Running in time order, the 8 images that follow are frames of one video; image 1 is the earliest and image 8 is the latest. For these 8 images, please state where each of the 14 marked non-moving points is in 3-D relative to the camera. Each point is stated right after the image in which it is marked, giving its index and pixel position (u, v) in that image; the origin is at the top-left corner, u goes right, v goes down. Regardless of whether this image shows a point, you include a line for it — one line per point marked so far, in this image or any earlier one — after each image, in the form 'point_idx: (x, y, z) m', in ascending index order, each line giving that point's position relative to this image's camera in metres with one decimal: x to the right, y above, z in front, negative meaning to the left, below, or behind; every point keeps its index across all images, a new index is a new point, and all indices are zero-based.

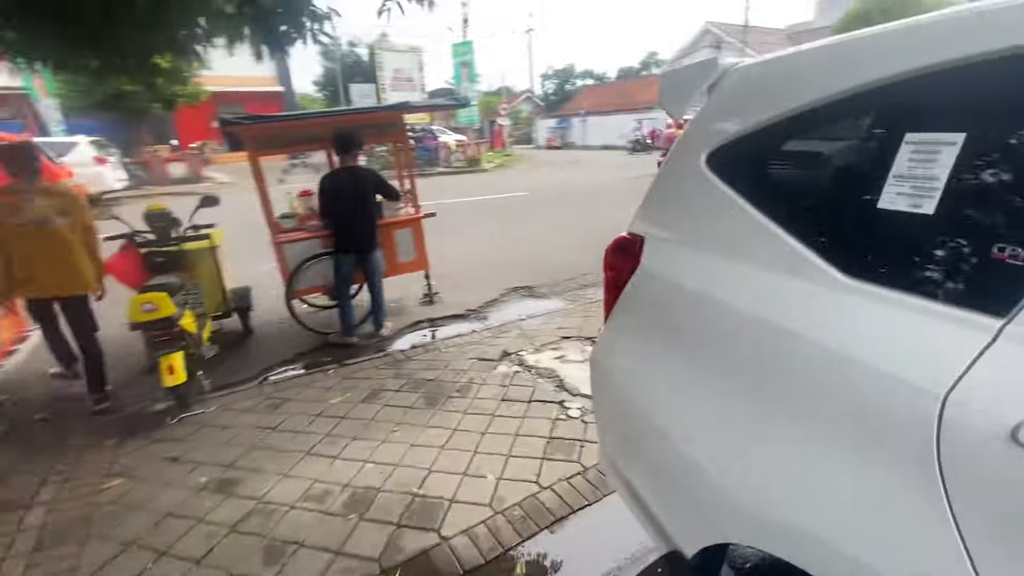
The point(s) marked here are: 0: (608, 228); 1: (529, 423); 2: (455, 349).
0: (+1.8, +1.1, +9.0) m
1: (+0.1, -0.8, +3.0) m
2: (-0.5, -0.5, +4.2) m
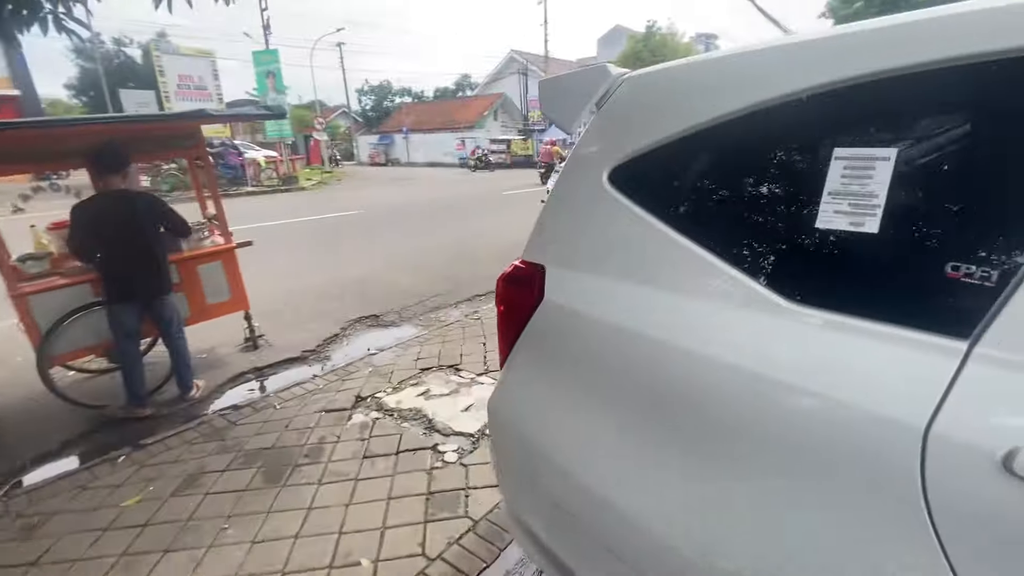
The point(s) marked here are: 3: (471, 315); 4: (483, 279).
0: (-1.2, +0.8, +8.8) m
1: (-0.6, -1.0, +2.6) m
2: (-1.6, -0.8, +3.5) m
3: (-0.5, -0.3, +5.3) m
4: (-0.4, +0.1, +6.8) m
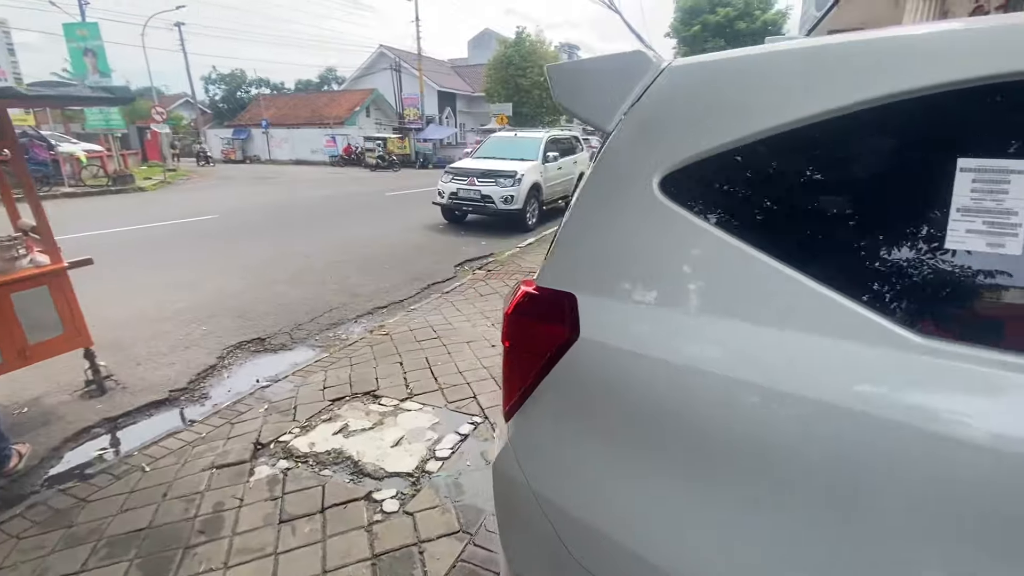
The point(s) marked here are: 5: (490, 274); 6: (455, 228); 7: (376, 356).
0: (-2.9, +0.6, +8.0) m
1: (-0.8, -1.1, +2.1) m
2: (-2.0, -1.0, +2.8) m
3: (-1.4, -0.4, +4.9) m
4: (-1.7, 0.0, +6.3) m
5: (-0.3, +0.2, +6.5) m
6: (-1.2, +1.3, +10.3) m
7: (-1.1, -0.6, +4.1) m
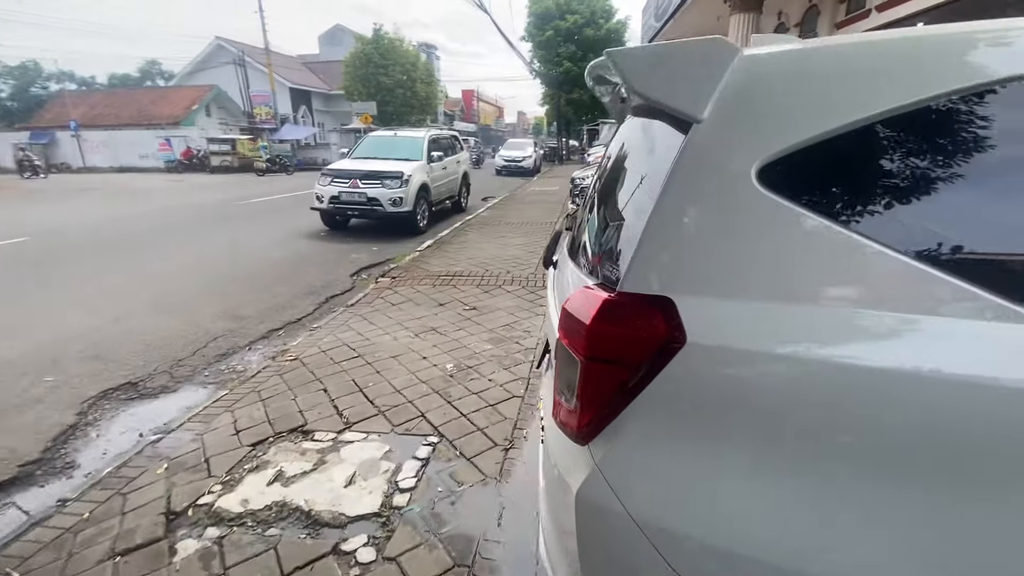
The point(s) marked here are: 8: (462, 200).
0: (-4.4, +0.3, +7.0) m
1: (-0.7, -1.2, +1.8) m
2: (-2.1, -1.2, +2.2) m
3: (-2.0, -0.6, +4.3) m
4: (-2.8, -0.2, +5.6) m
5: (-1.5, +0.1, +6.1) m
6: (-3.4, +1.0, +9.6) m
7: (-1.6, -0.7, +3.6) m
8: (-1.3, +2.3, +12.8) m
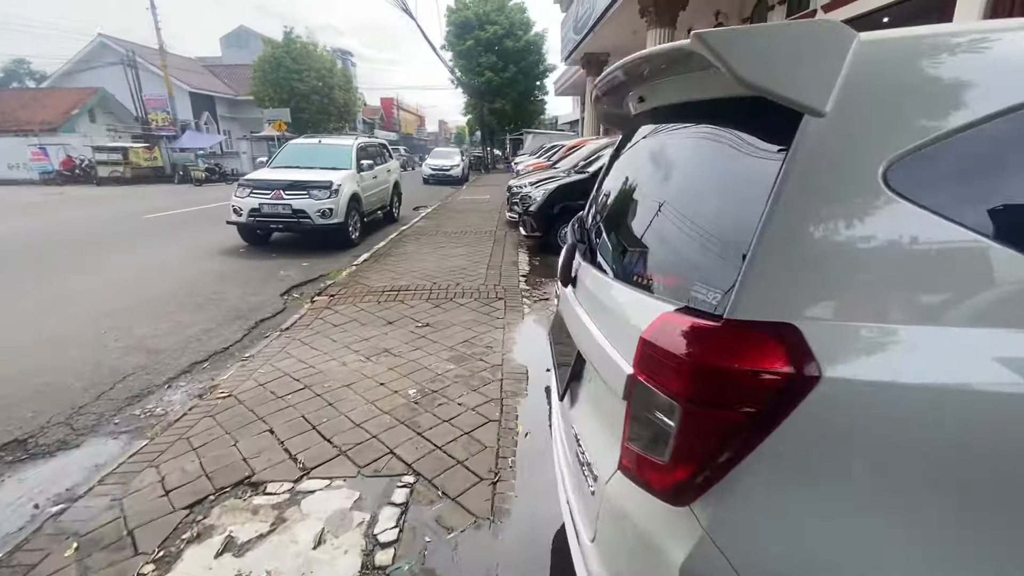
0: (-5.1, -0.1, +6.0) m
1: (-0.6, -1.3, +1.5) m
2: (-2.0, -1.4, +1.6) m
3: (-2.3, -0.8, +3.7) m
4: (-3.3, -0.5, +4.9) m
5: (-2.1, -0.1, +5.7) m
6: (-4.5, +0.7, +8.8) m
7: (-1.8, -0.9, +3.1) m
8: (-3.0, +2.0, +12.3) m
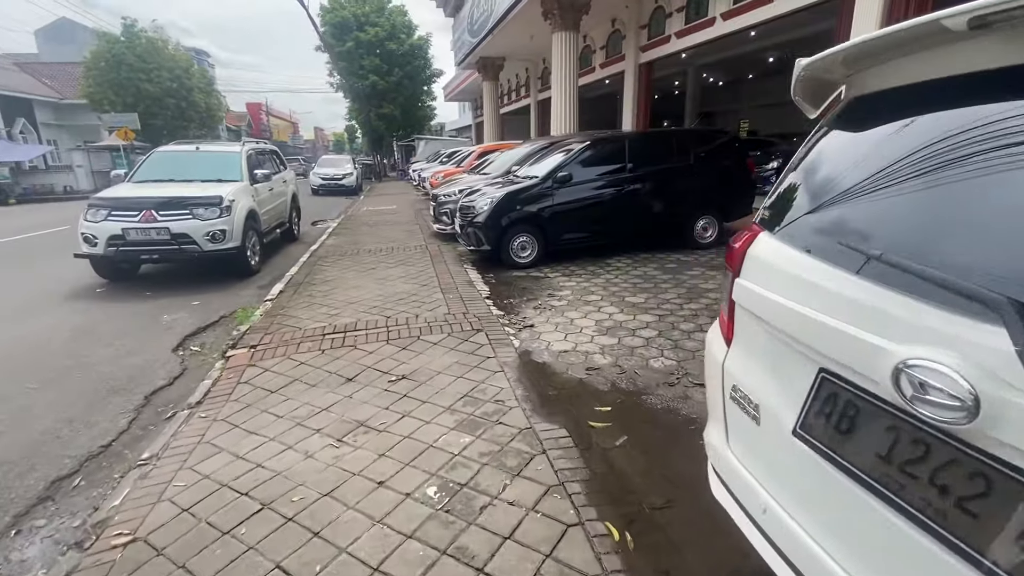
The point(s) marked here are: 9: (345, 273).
0: (-5.3, -0.8, +4.0) m
1: (+0.1, -1.5, +0.5) m
2: (-1.2, -1.7, +0.4) m
3: (-2.0, -1.2, +2.4) m
4: (-3.2, -1.0, +3.3) m
5: (-2.3, -0.6, +4.3) m
6: (-5.4, 0.0, +6.9) m
7: (-1.4, -1.2, +1.9) m
8: (-4.7, +1.3, +10.6) m
9: (-2.4, +0.2, +6.9) m
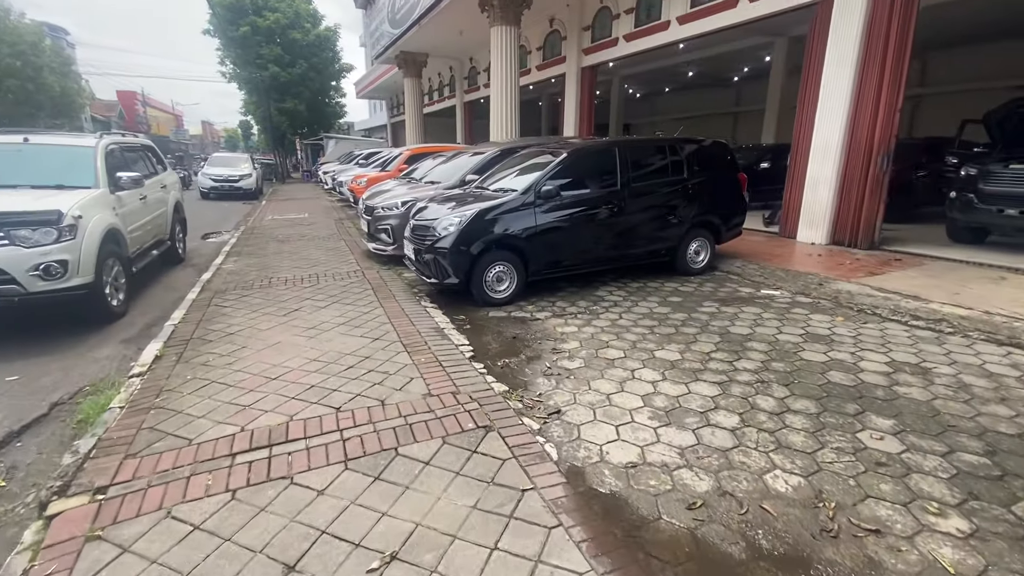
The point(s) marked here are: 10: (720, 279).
0: (-5.0, -1.3, +1.6) m
1: (+1.0, -2.0, -0.9) m
2: (-0.3, -2.1, -1.2) m
3: (-1.5, -1.7, +0.6) m
4: (-2.8, -1.5, +1.3) m
5: (-2.0, -1.1, +2.5) m
6: (-5.6, -0.6, +4.4) m
7: (-0.7, -1.7, +0.2) m
8: (-5.6, +0.7, +8.2) m
9: (-2.6, -0.3, +5.0) m
10: (+2.8, +0.1, +6.6) m
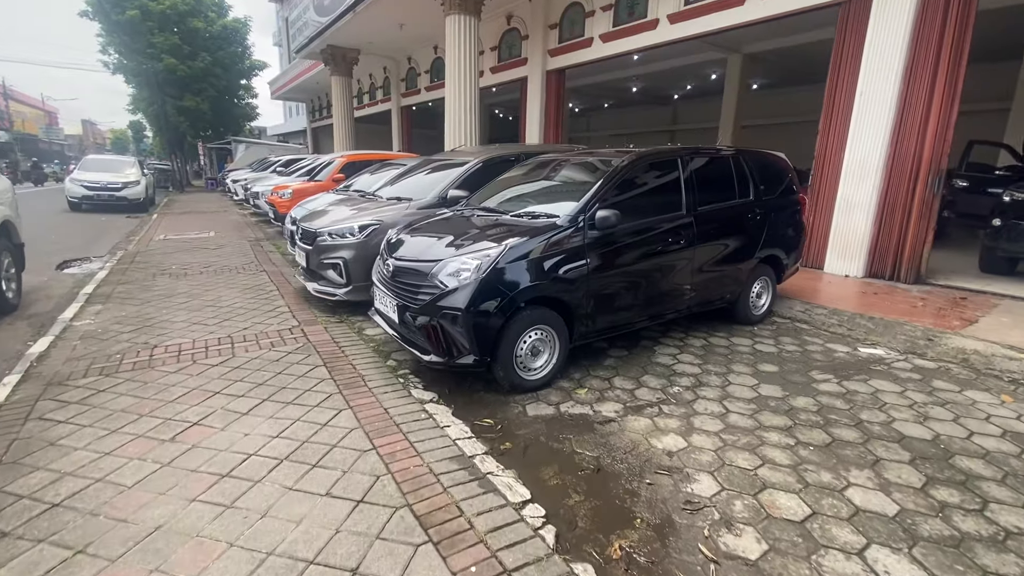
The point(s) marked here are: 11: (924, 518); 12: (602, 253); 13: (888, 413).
0: (-4.0, -1.9, -1.0) m
1: (+2.3, -2.4, -2.6) m
2: (+1.1, -2.5, -3.1) m
3: (-0.4, -2.1, -1.5) m
4: (-1.8, -2.0, -1.0) m
5: (-1.2, -1.6, +0.3) m
6: (-5.0, -1.2, +1.7) m
7: (+0.4, -2.2, -1.8) m
8: (-5.7, 0.0, +5.5) m
9: (-2.2, -0.9, +2.7) m
10: (+2.9, -0.4, +5.1) m
11: (+2.0, -1.1, +2.4) m
12: (+0.7, +0.3, +3.8) m
13: (+2.6, -0.9, +3.4) m
